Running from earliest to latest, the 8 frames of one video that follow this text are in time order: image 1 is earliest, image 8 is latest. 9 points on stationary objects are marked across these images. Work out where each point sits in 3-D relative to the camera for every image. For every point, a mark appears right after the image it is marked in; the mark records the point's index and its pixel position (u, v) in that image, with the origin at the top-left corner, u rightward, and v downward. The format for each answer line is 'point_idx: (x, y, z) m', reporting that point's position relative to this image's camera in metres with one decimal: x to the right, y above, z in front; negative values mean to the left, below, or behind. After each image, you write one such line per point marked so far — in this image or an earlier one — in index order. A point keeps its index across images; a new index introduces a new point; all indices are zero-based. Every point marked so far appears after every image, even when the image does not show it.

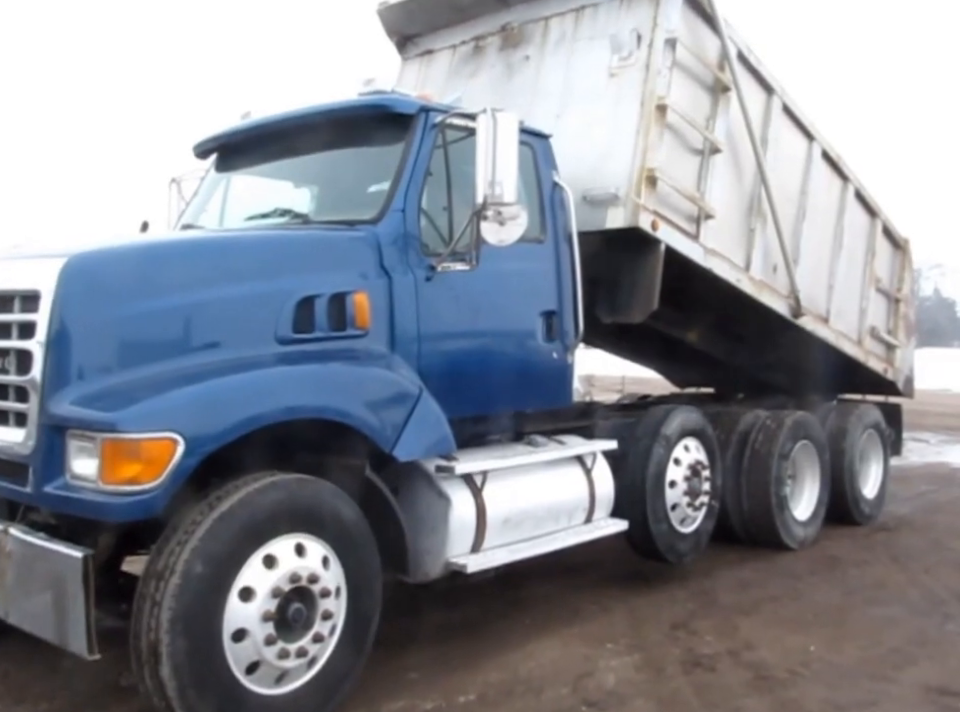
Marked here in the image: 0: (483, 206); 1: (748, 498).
0: (0.0, +0.7, +3.9) m
1: (+2.0, -1.0, +6.2) m
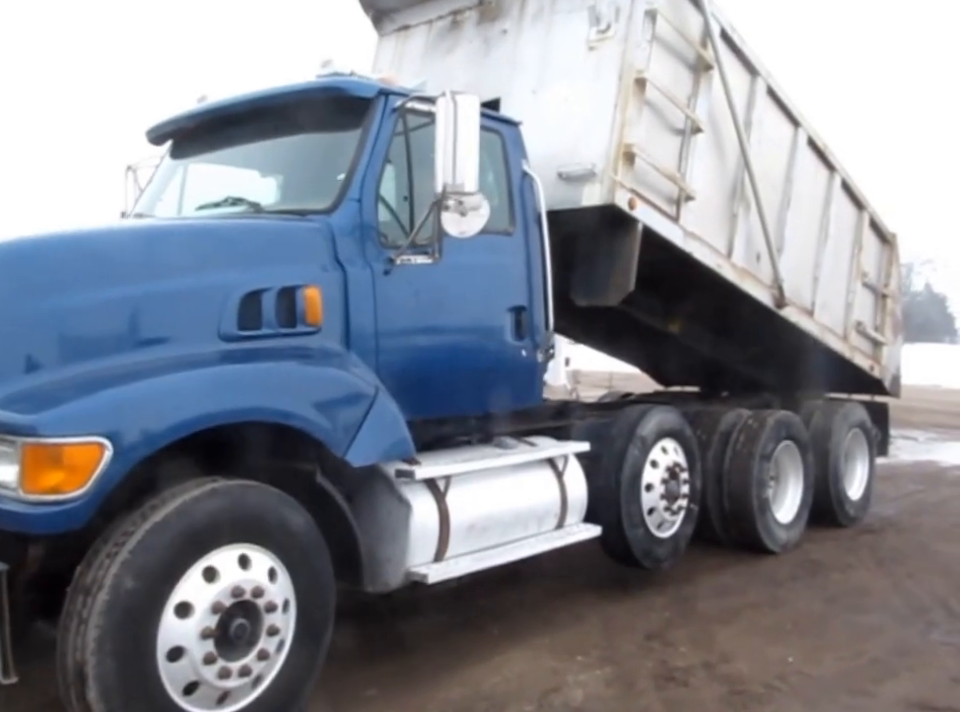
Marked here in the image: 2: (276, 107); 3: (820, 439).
0: (-0.2, +0.7, +3.7) m
1: (+1.8, -1.0, +6.0) m
2: (-1.0, +1.2, +4.3) m
3: (+2.7, -0.7, +6.9) m
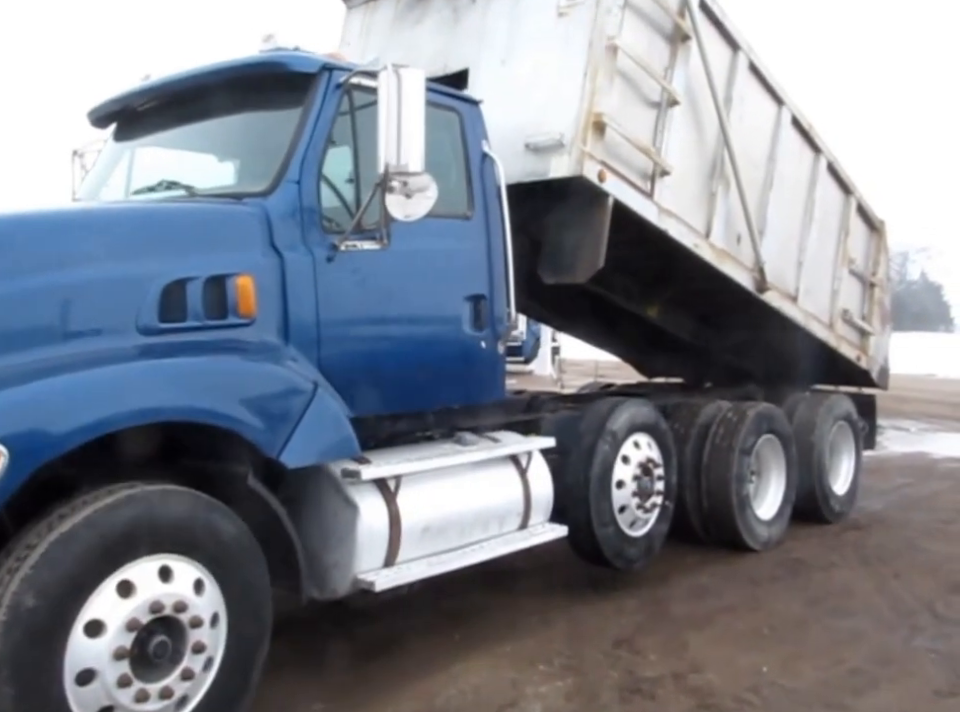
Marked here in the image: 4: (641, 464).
0: (-0.4, +0.7, +3.4) m
1: (+1.6, -0.9, +5.8) m
2: (-1.2, +1.3, +4.0) m
3: (+2.5, -0.6, +6.7) m
4: (+1.0, -0.6, +5.1) m
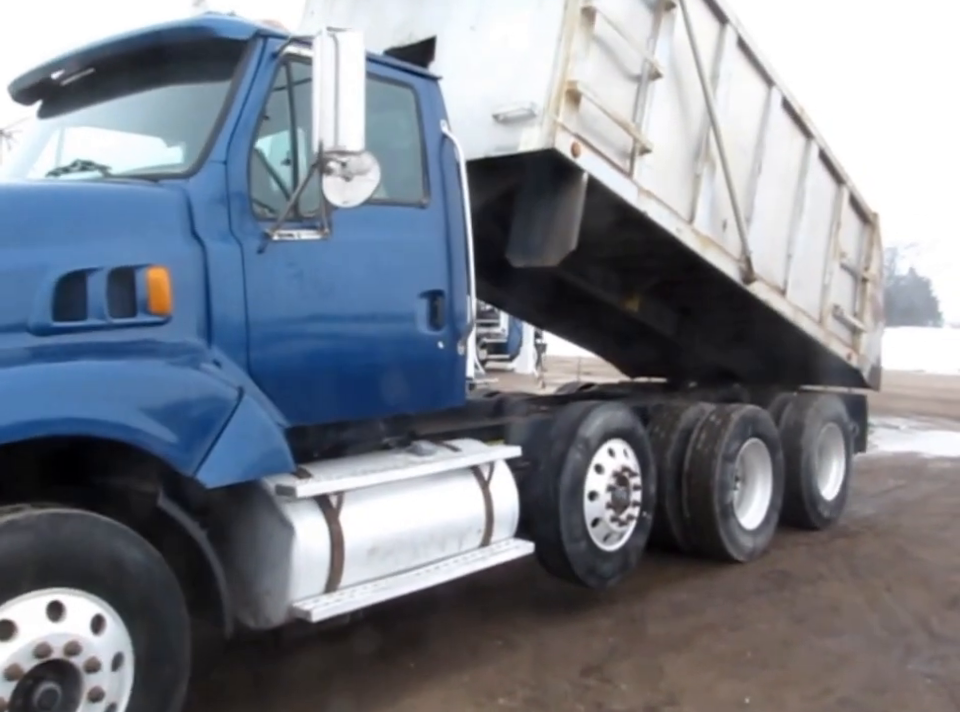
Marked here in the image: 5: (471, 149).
0: (-0.6, +0.7, +3.0) m
1: (+1.3, -0.9, +5.4) m
2: (-1.4, +1.3, +3.6) m
3: (+2.3, -0.6, +6.3) m
4: (+0.8, -0.6, +4.7) m
5: (0.0, +1.0, +4.2) m
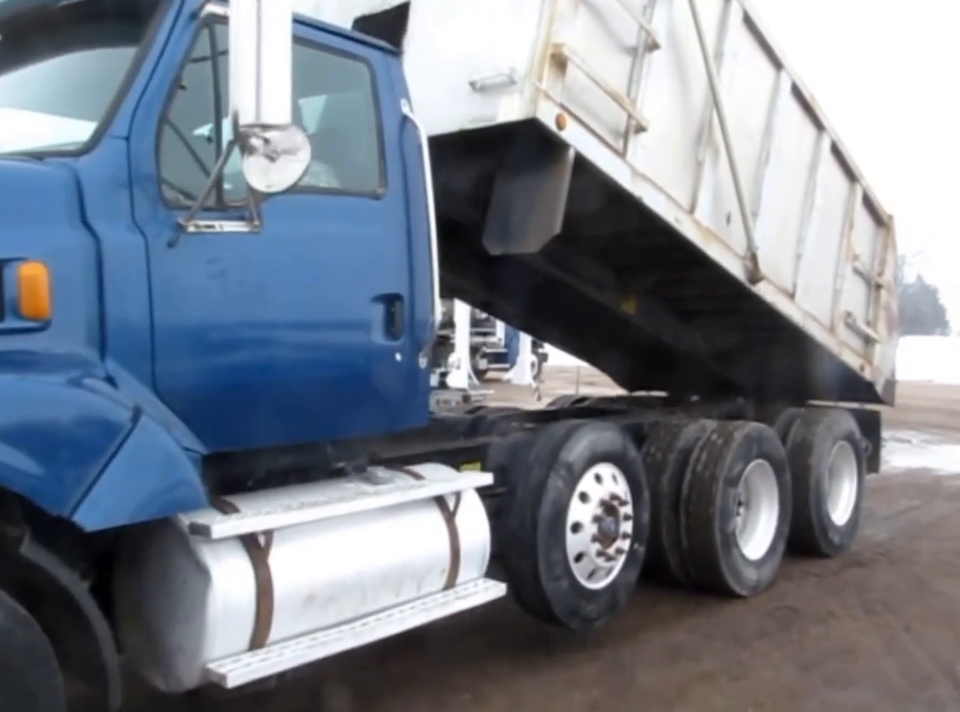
0: (-0.7, +0.7, +2.5) m
1: (+1.2, -1.0, +4.9) m
2: (-1.6, +1.2, +3.1) m
3: (+2.2, -0.7, +5.8) m
4: (+0.6, -0.7, +4.2) m
5: (-0.2, +1.0, +3.7) m
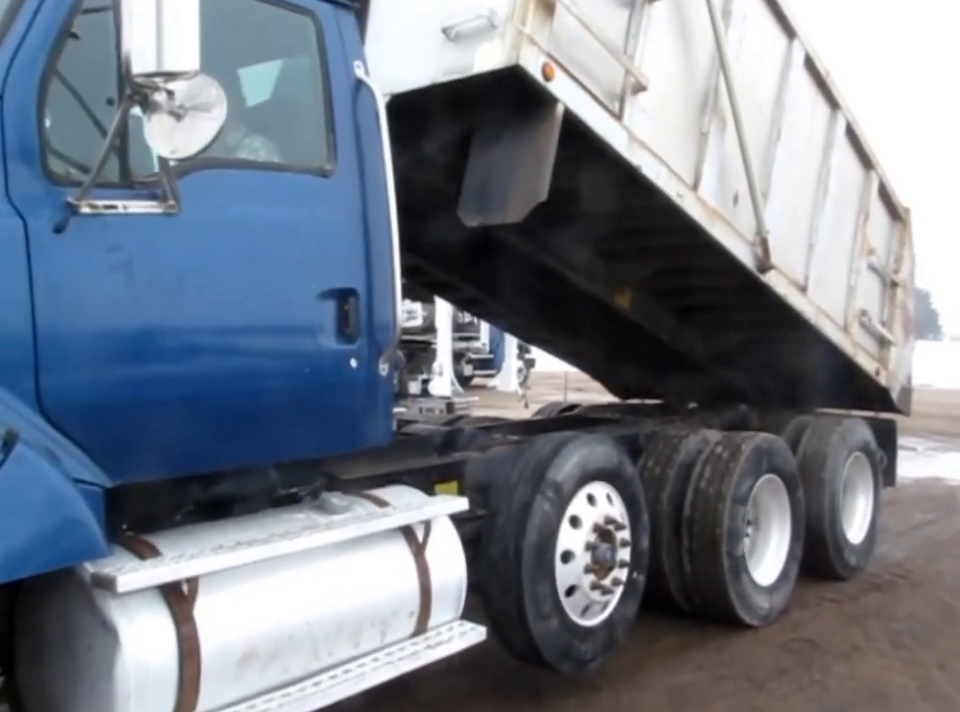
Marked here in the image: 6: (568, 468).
0: (-0.8, +0.6, +2.0) m
1: (+1.1, -1.0, +4.4) m
2: (-1.7, +1.2, +2.6) m
3: (+2.1, -0.7, +5.3) m
4: (+0.5, -0.7, +3.7) m
5: (-0.3, +1.0, +3.2) m
6: (+0.4, -0.5, +3.6) m
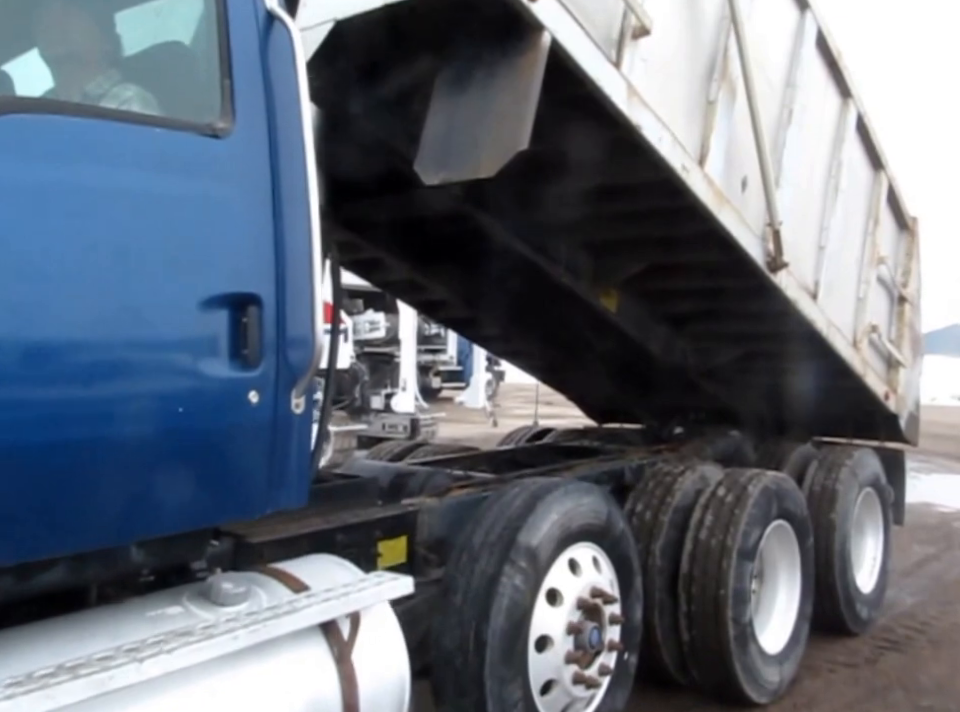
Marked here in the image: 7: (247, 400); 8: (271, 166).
0: (-0.9, +0.6, +1.2) m
1: (+0.9, -1.1, +3.6) m
2: (-1.8, +1.1, +1.7) m
3: (+1.8, -0.8, +4.6) m
4: (+0.3, -0.8, +2.9) m
5: (-0.4, +0.9, +2.4) m
6: (+0.2, -0.5, +2.8) m
7: (-0.6, -0.1, +2.1) m
8: (-0.5, +0.5, +2.1) m
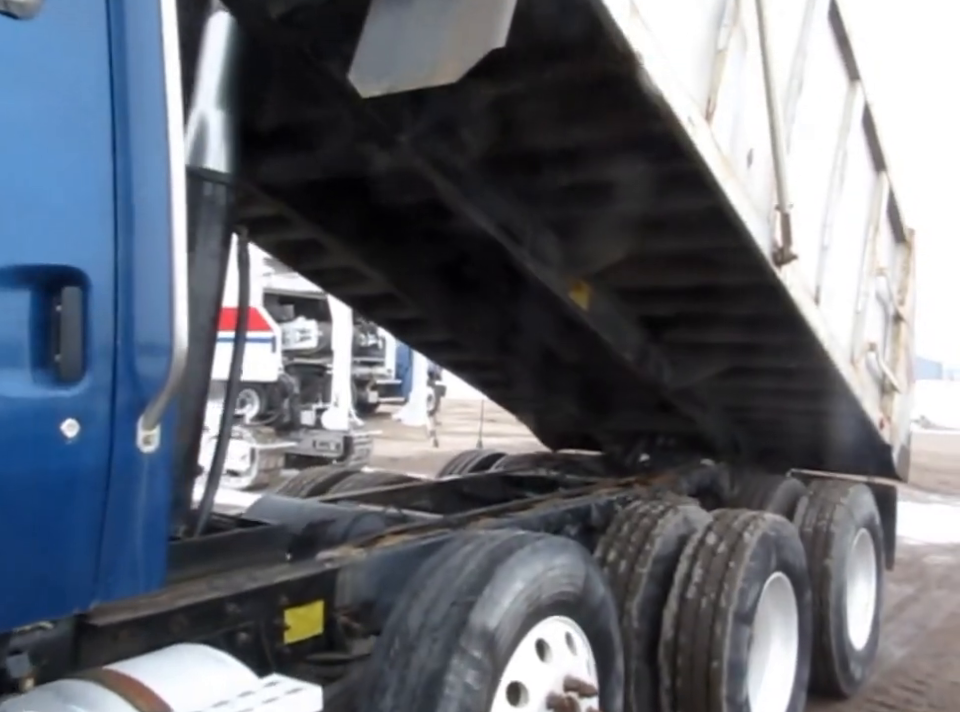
0: (-0.9, +0.6, +0.5) m
1: (+0.7, -1.2, +3.0) m
2: (-1.8, +1.1, +0.9) m
3: (+1.6, -0.9, +4.0) m
4: (+0.2, -0.9, +2.2) m
5: (-0.5, +0.9, +1.7) m
6: (+0.1, -0.6, +2.1) m
7: (-0.7, -0.1, +1.4) m
8: (-0.6, +0.5, +1.4) m
